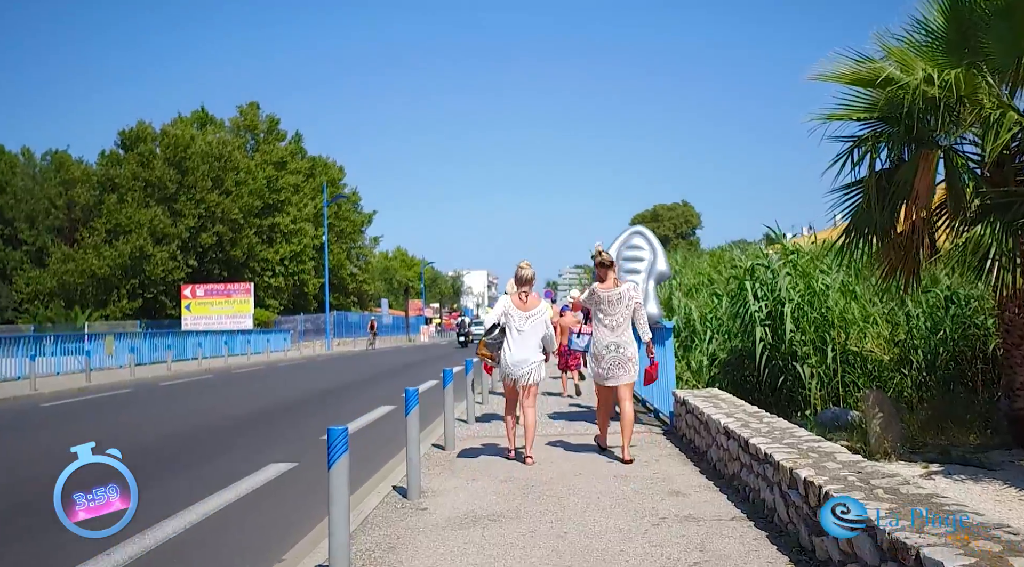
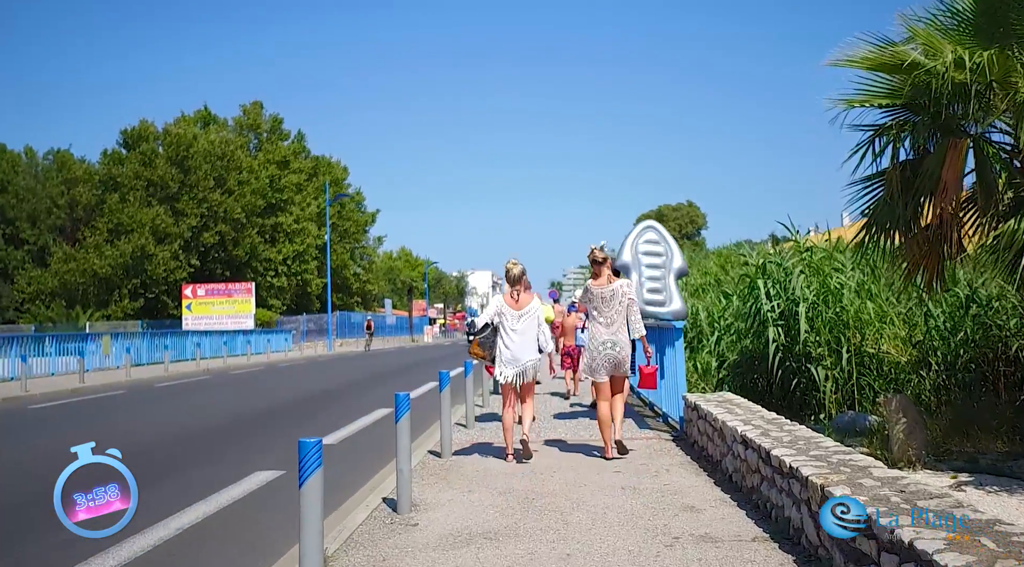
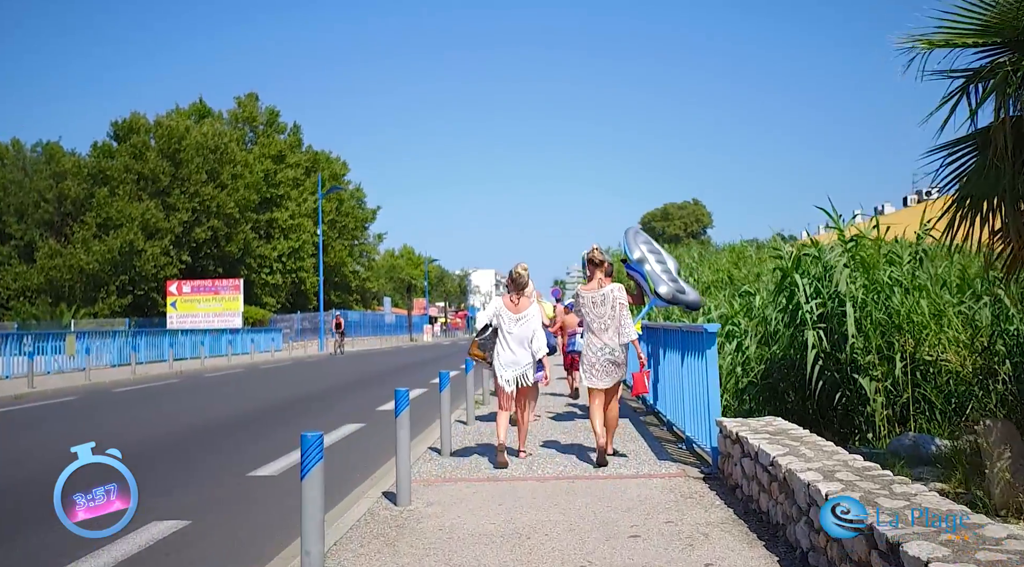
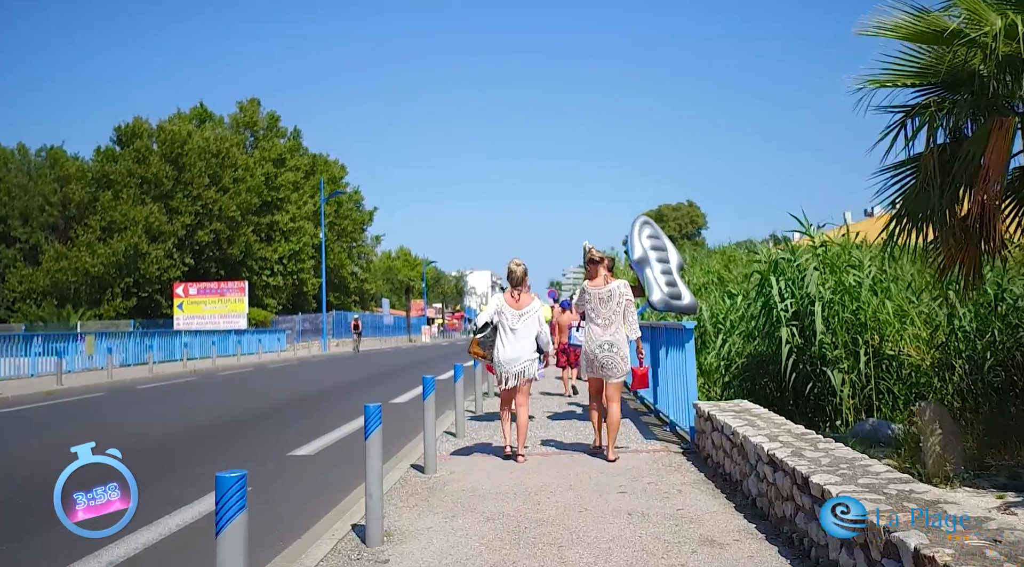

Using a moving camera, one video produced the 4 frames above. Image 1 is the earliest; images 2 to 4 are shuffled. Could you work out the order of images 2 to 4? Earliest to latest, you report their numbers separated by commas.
2, 4, 3
